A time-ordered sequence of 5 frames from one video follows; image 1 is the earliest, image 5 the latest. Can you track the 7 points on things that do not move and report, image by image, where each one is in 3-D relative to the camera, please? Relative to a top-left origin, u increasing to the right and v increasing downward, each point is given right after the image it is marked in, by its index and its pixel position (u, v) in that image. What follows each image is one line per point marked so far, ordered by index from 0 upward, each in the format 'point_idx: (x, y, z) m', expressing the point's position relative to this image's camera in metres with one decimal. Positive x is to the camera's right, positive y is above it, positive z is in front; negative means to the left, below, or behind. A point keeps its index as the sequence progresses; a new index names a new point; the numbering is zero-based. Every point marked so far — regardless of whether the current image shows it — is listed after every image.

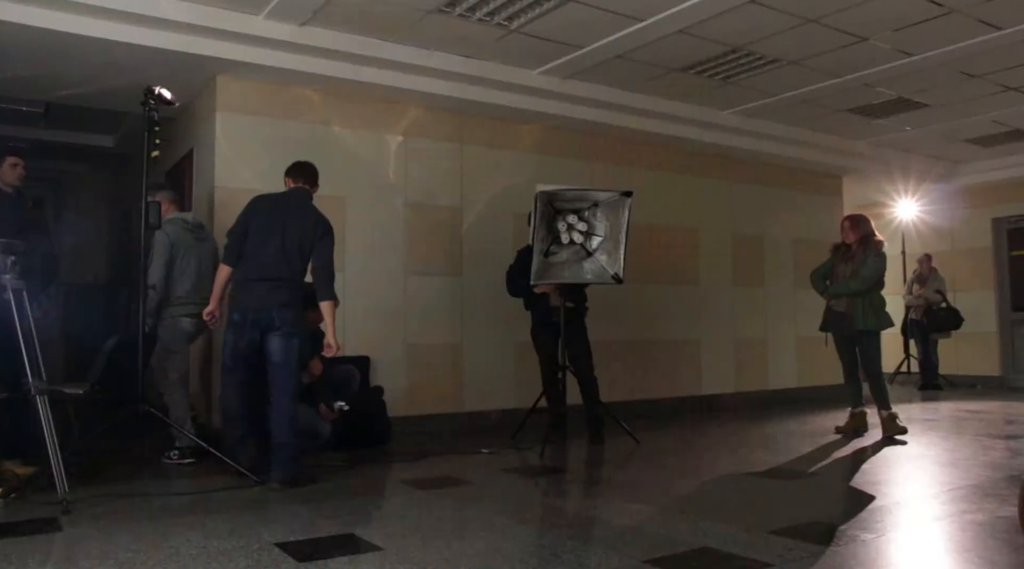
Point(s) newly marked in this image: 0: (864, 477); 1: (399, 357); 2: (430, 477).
0: (+1.9, -1.0, +5.0) m
1: (-0.7, -0.4, +5.7) m
2: (-0.4, -1.0, +5.0) m
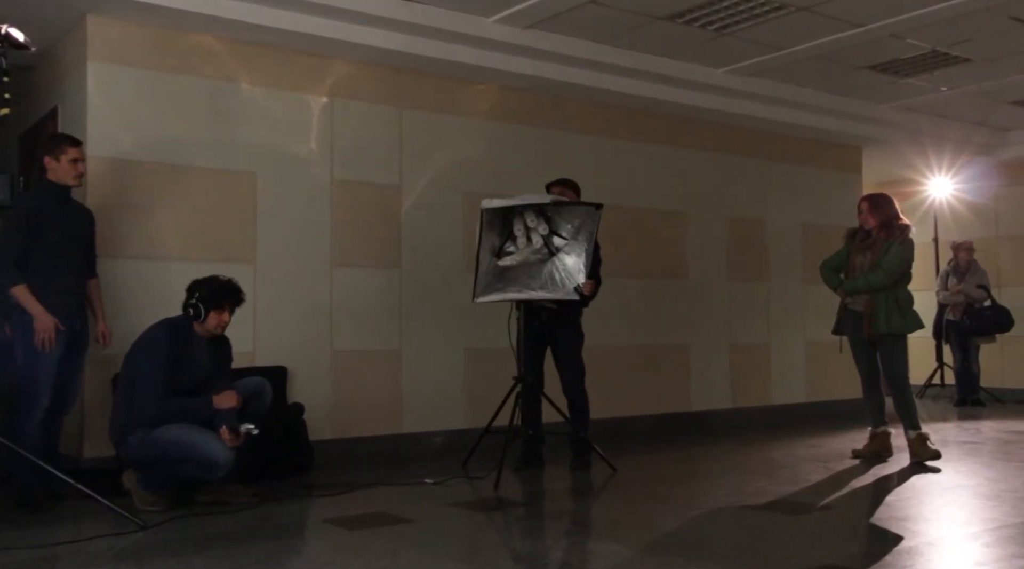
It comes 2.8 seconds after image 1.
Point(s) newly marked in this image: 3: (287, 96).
0: (+1.6, -1.0, +4.0) m
1: (-1.0, -0.4, +4.8) m
2: (-0.7, -1.0, +4.1) m
3: (-1.2, +1.0, +4.7) m
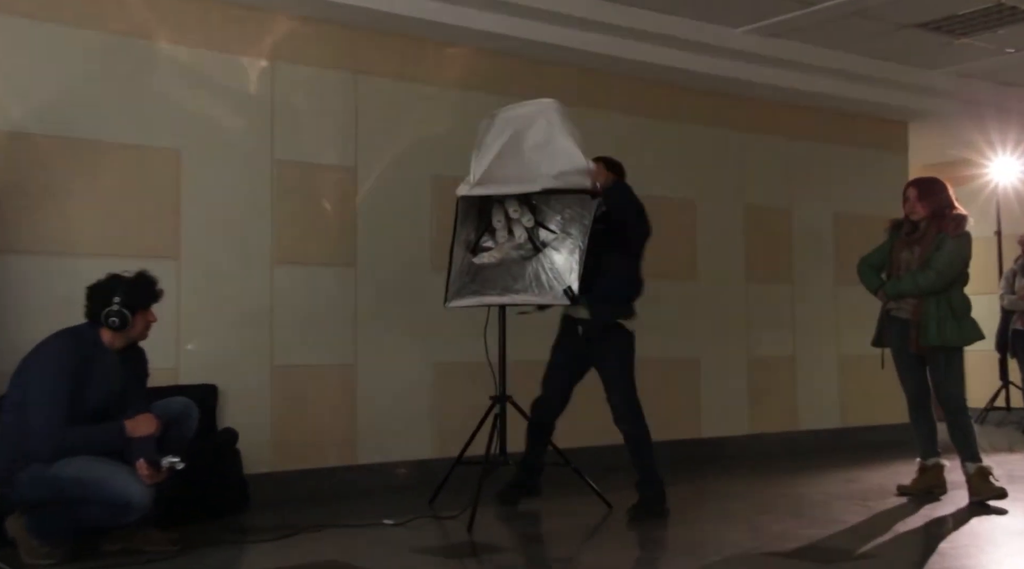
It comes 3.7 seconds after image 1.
0: (+1.5, -1.0, +3.3) m
1: (-1.1, -0.4, +4.0) m
2: (-0.8, -1.0, +3.3) m
3: (-1.2, +1.0, +3.9) m
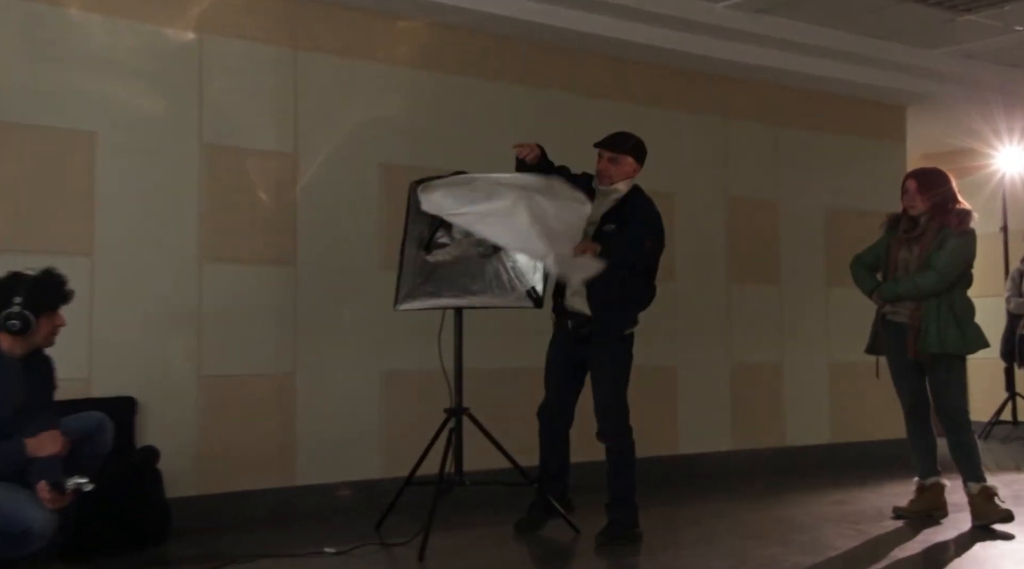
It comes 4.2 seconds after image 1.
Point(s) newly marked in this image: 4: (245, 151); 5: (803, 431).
0: (+1.4, -1.0, +2.9) m
1: (-1.2, -0.4, +3.5) m
2: (-0.9, -1.0, +2.8) m
3: (-1.4, +1.0, +3.5) m
4: (-1.1, +0.5, +3.7) m
5: (+1.6, -0.8, +5.2) m
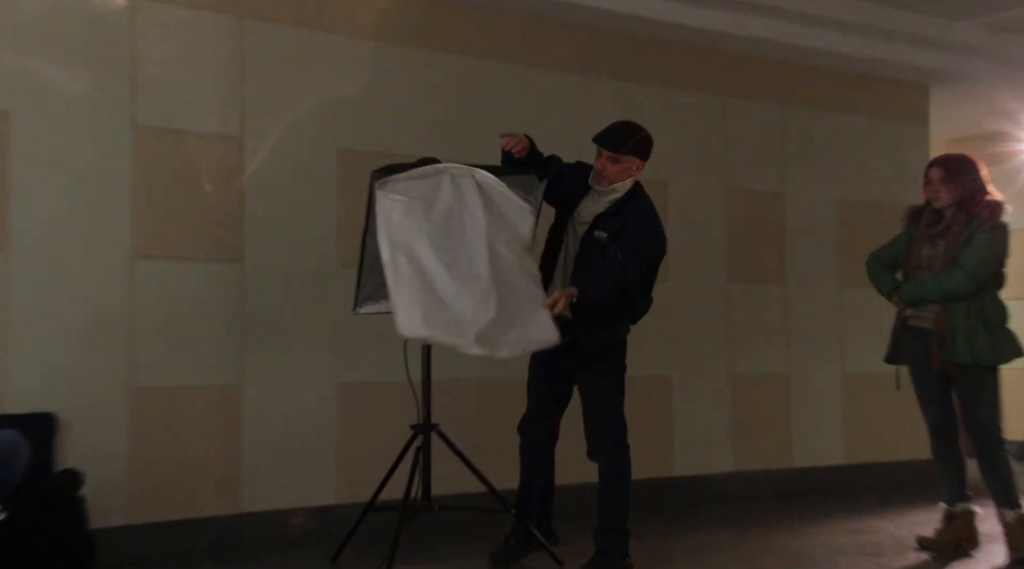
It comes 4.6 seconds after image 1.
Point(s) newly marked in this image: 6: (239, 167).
0: (+1.3, -1.0, +2.5) m
1: (-1.3, -0.4, +3.1) m
2: (-1.0, -1.0, +2.4) m
3: (-1.5, +1.0, +3.1) m
4: (-1.1, +0.5, +3.3) m
5: (+1.5, -0.8, +4.8) m
6: (-1.0, +0.4, +3.4) m
